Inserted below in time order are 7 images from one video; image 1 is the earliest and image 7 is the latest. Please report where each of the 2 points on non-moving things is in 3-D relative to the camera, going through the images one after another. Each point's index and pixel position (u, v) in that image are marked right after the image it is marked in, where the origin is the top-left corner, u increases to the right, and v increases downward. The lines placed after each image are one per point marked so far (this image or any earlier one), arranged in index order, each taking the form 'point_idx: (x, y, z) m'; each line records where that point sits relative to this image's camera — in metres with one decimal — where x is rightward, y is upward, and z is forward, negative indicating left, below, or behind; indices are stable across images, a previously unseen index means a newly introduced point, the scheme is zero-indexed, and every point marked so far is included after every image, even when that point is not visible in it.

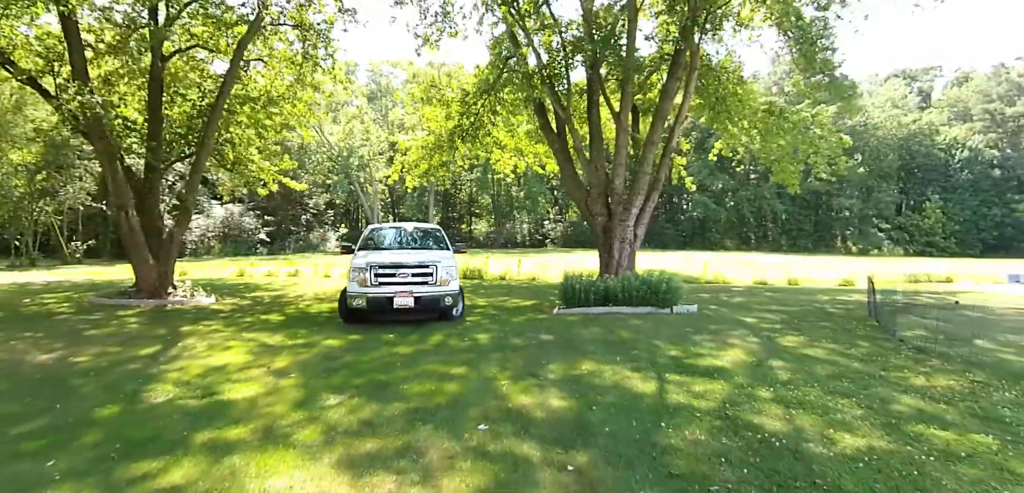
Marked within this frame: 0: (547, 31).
0: (+0.9, +5.3, +12.9) m
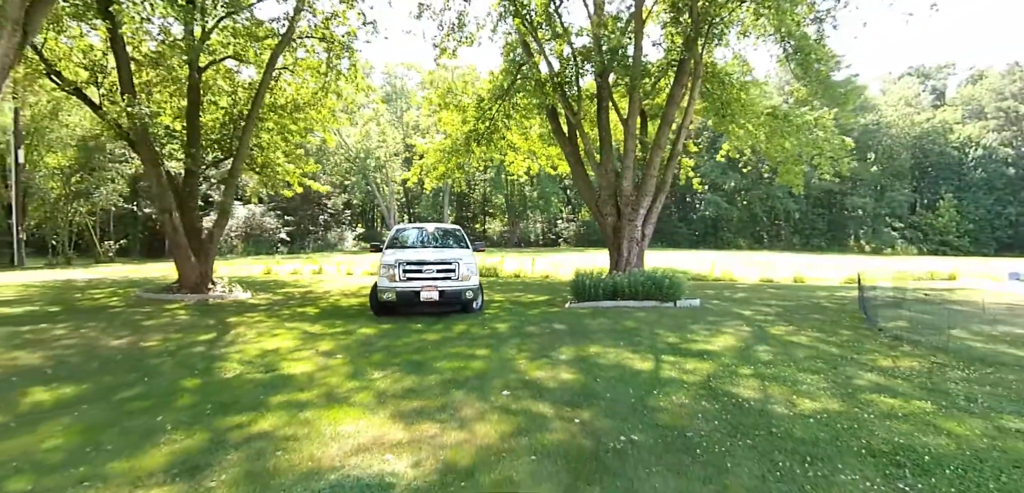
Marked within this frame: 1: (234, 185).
0: (+1.2, +5.3, +13.5) m
1: (-5.9, +1.3, +11.2) m
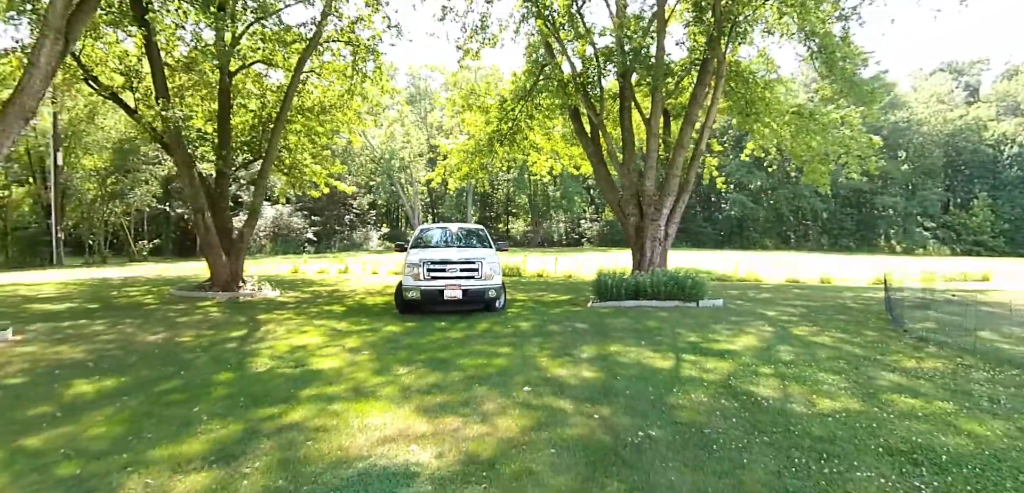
0: (+1.8, +5.3, +13.5) m
1: (-5.5, +1.3, +11.5) m
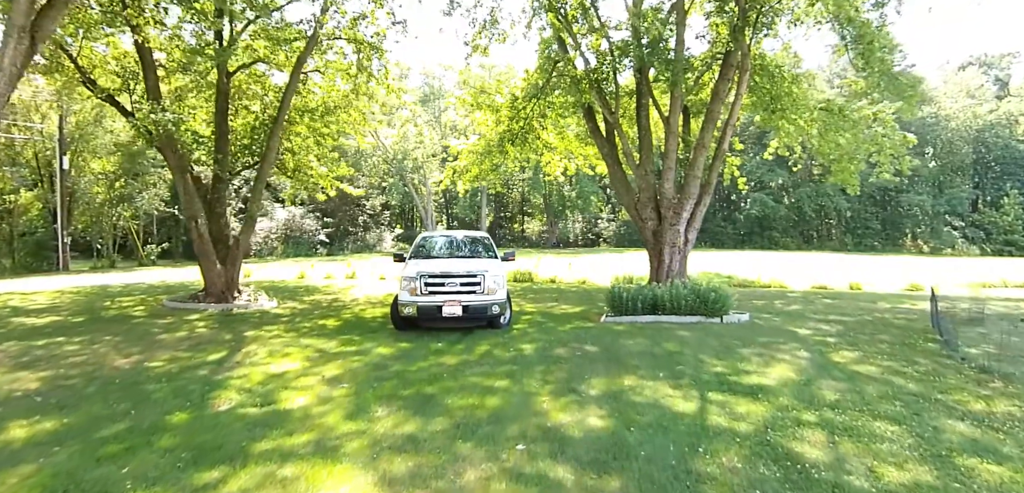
0: (+2.0, +5.2, +12.8) m
1: (-5.3, +1.2, +11.0) m
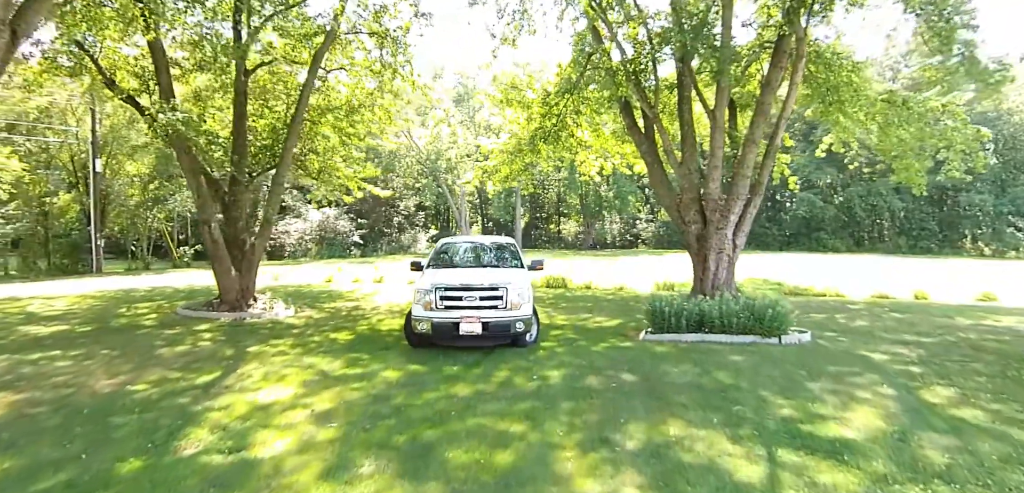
0: (+2.7, +5.1, +11.8) m
1: (-4.7, +1.1, +10.5) m
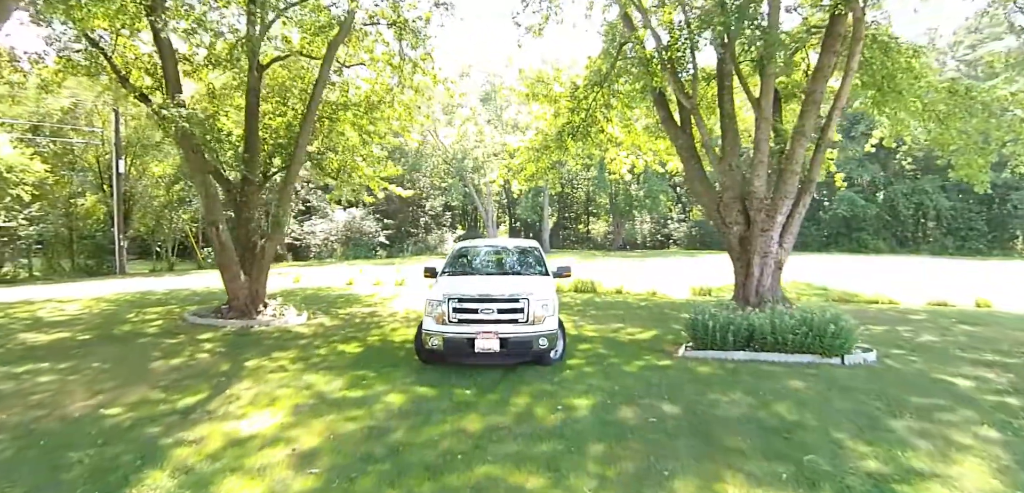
0: (+3.2, +5.0, +10.9) m
1: (-4.3, +1.0, +10.0) m
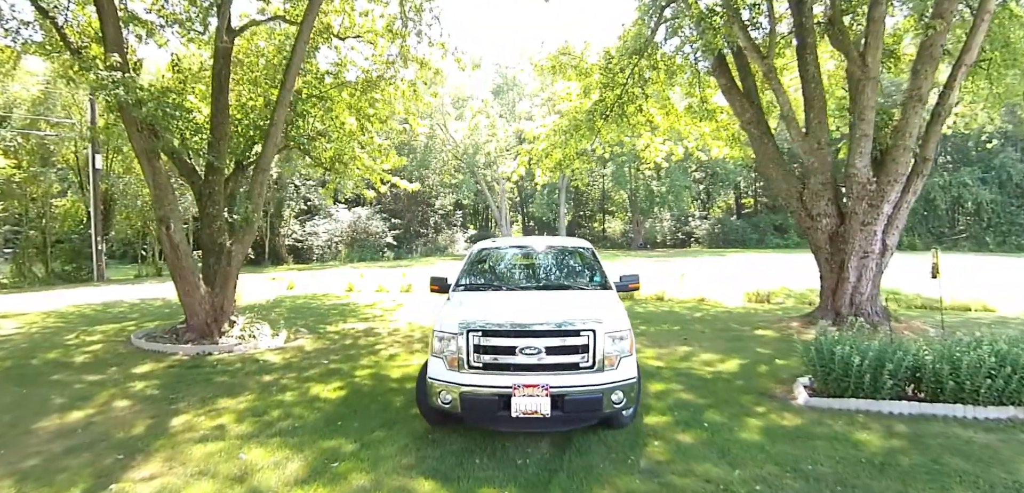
0: (+3.7, +5.0, +8.8) m
1: (-3.8, +1.0, +8.0) m
